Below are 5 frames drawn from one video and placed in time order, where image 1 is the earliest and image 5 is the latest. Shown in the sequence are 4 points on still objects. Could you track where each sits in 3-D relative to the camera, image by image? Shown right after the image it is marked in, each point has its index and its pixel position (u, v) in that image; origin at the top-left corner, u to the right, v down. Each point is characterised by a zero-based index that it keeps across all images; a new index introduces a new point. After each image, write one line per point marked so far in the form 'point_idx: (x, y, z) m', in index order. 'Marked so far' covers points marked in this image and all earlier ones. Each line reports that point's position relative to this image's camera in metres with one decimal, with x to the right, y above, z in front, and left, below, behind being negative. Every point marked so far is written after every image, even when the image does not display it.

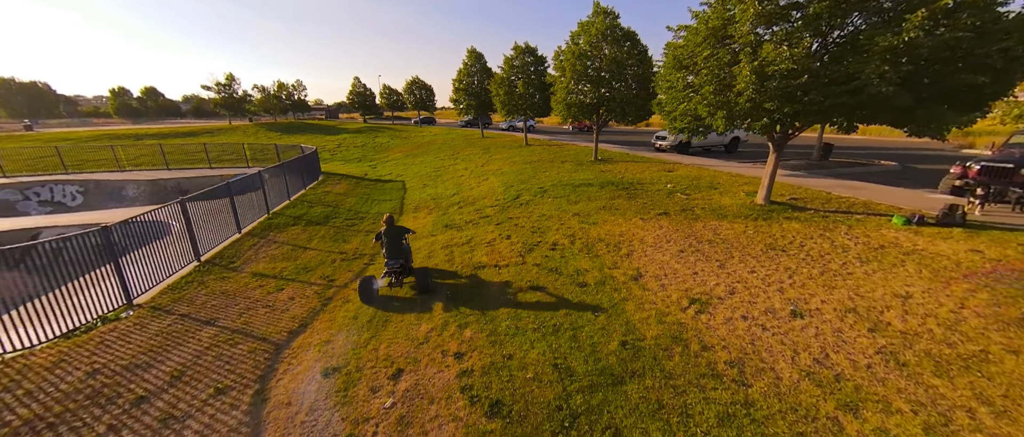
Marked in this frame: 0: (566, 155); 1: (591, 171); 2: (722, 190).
0: (+2.6, +3.1, +17.0) m
1: (+2.9, +1.8, +13.2) m
2: (+5.7, +0.8, +9.5) m
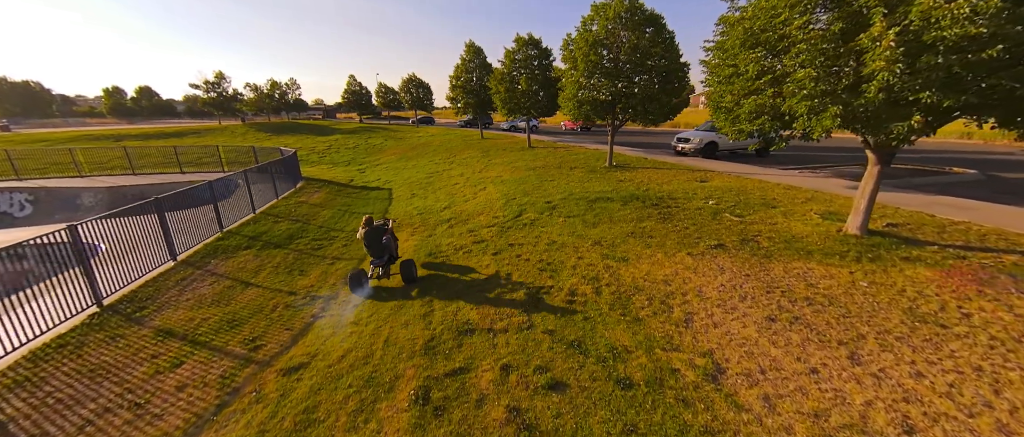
0: (+2.7, +2.5, +14.9) m
1: (+3.0, +1.2, +11.1) m
2: (+5.8, +0.2, +7.4) m
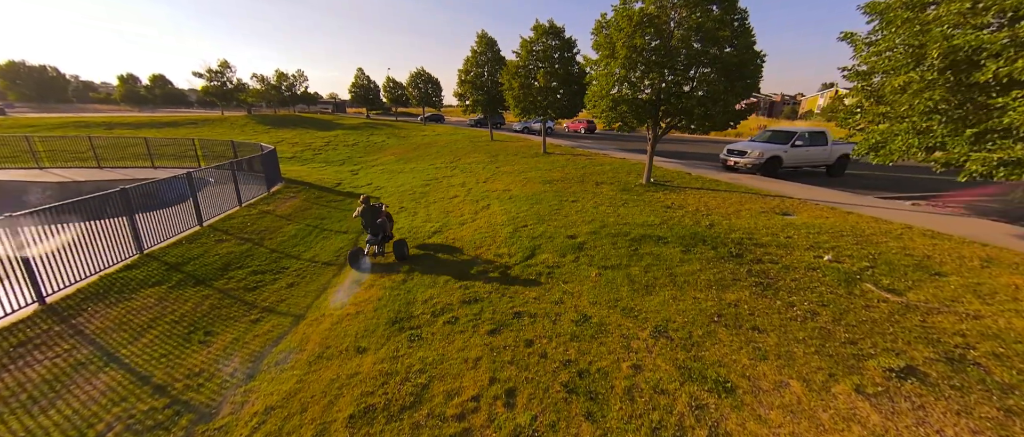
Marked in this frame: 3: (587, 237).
0: (+3.1, +1.6, +12.2) m
1: (+3.2, +0.3, +8.4) m
2: (+5.9, -0.8, +4.5) m
3: (+1.5, -0.4, +6.8) m
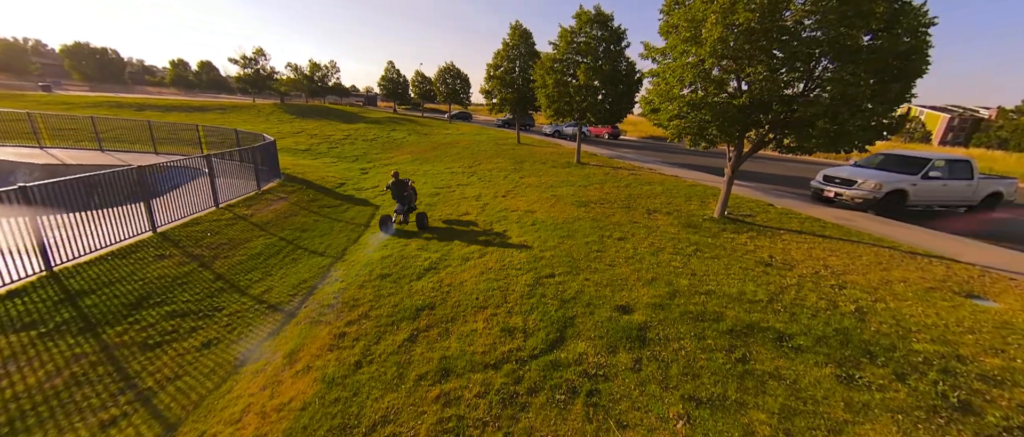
0: (+3.8, +0.6, +9.5) m
1: (+3.6, -0.6, +5.7) m
2: (+5.9, -1.9, +1.7) m
3: (+1.7, -1.2, +4.3) m
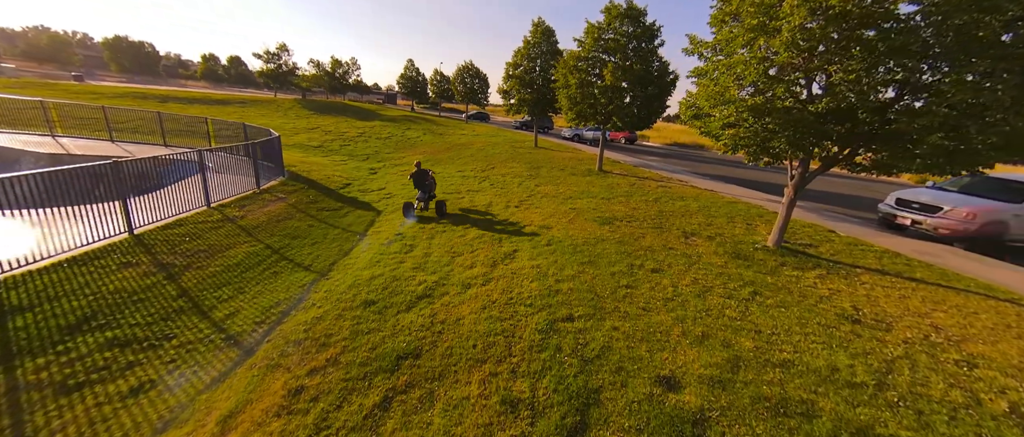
0: (+4.2, +0.1, +8.3) m
1: (+3.7, -1.1, +4.5) m
2: (+5.8, -2.5, +0.4) m
3: (+1.7, -1.6, +3.1) m
